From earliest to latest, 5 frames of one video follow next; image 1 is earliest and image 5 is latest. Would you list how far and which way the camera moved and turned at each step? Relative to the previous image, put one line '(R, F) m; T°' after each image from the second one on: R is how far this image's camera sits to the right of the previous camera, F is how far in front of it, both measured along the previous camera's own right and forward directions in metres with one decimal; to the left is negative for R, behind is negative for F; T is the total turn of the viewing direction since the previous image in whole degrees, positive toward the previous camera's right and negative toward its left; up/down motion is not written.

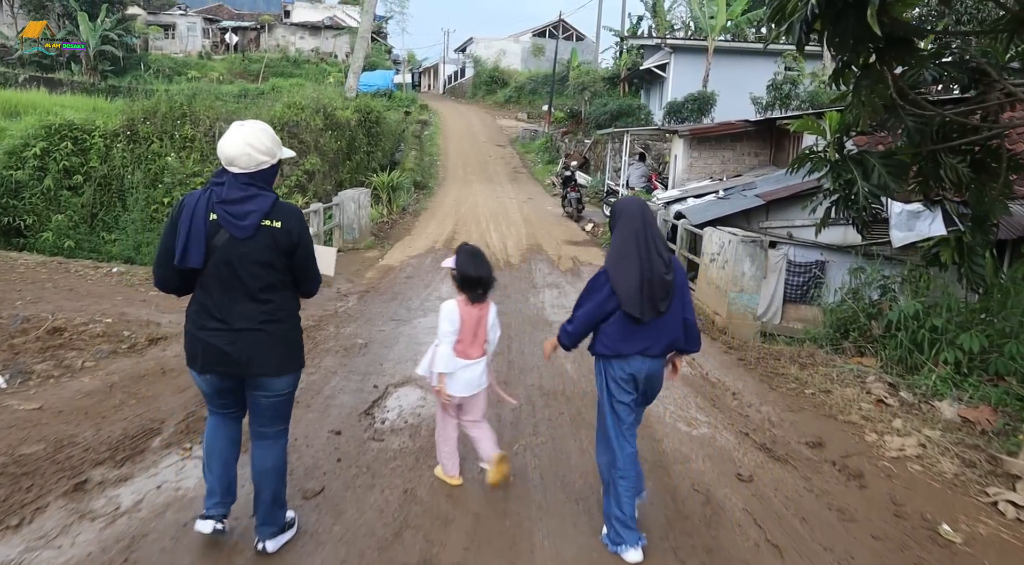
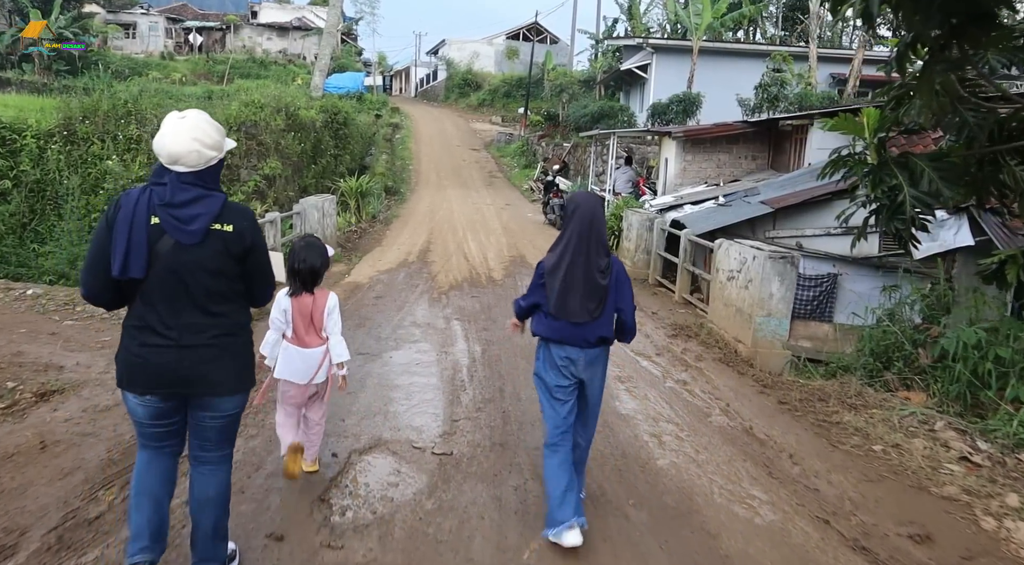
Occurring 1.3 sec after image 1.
(-0.1, +1.1) m; +2°
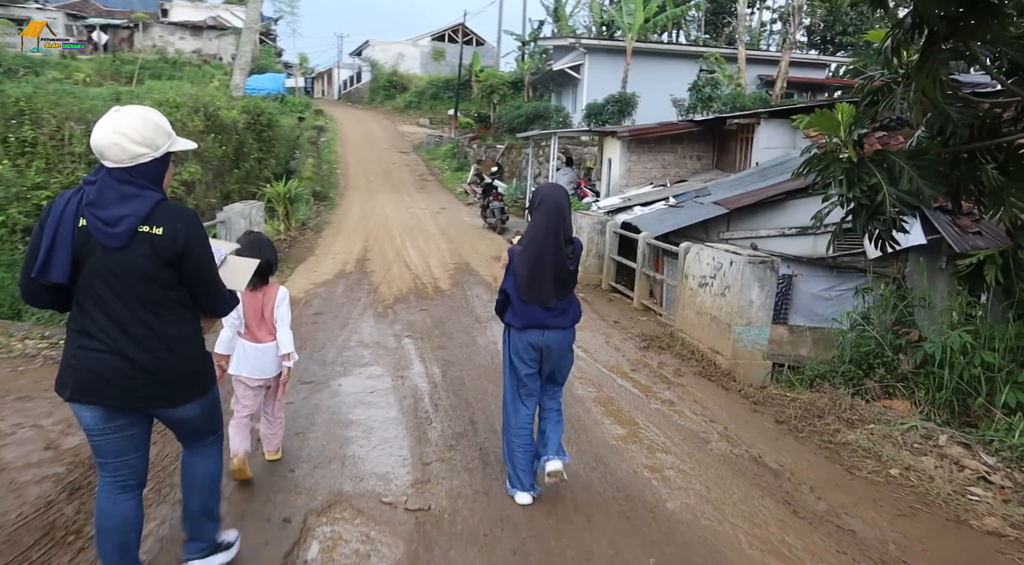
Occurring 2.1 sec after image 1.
(-0.3, +0.6) m; +6°
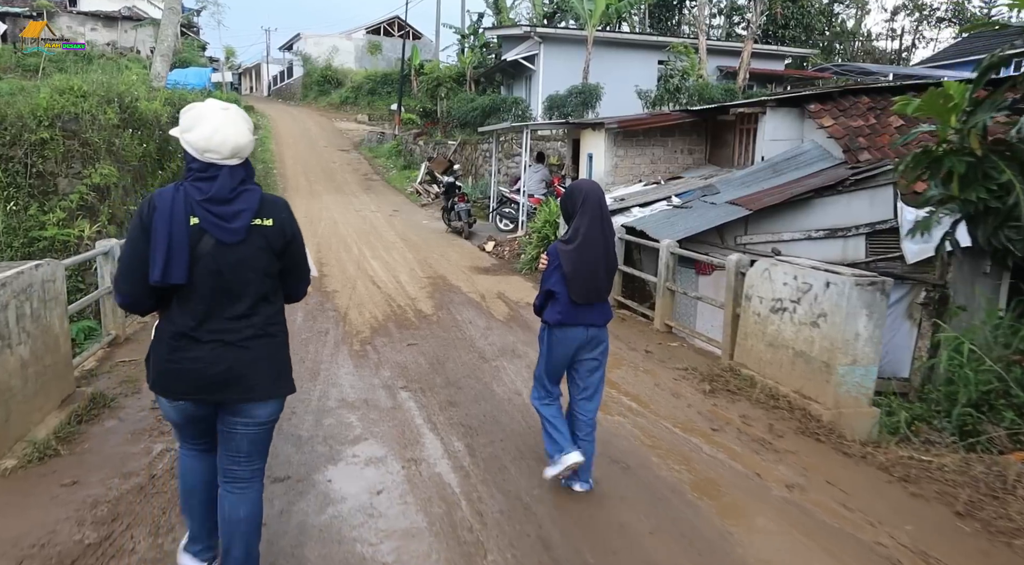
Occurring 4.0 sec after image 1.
(-0.6, +1.5) m; +5°
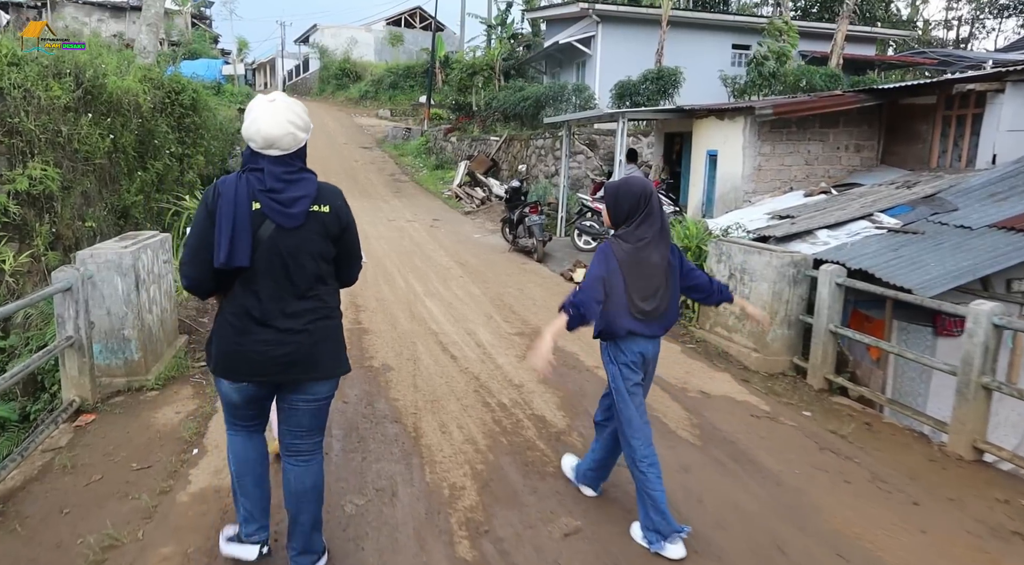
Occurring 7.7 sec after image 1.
(-1.1, +3.1) m; -1°
